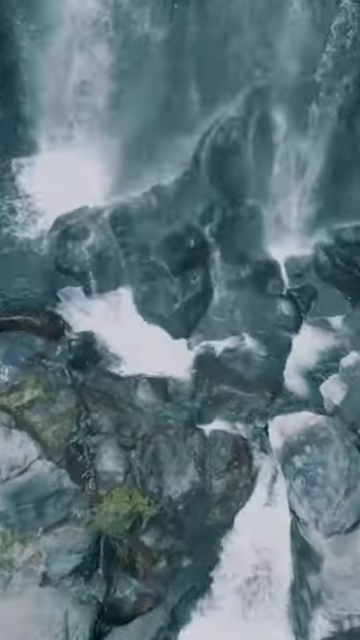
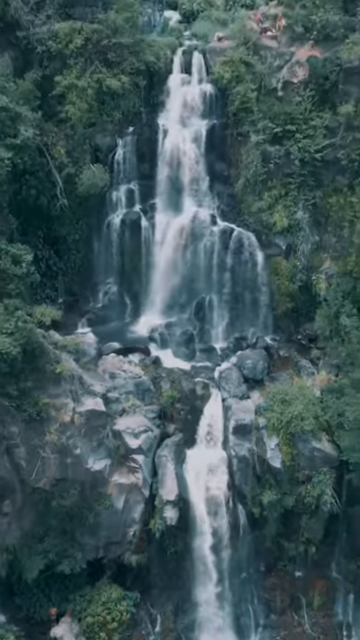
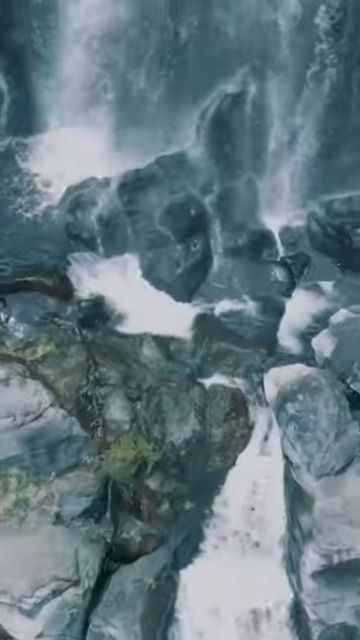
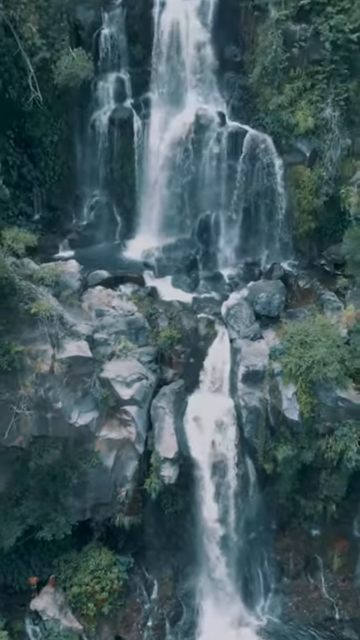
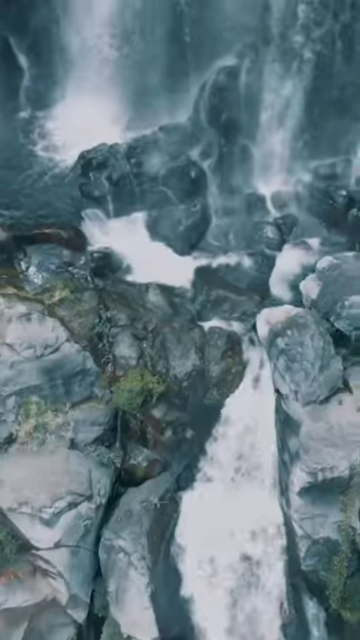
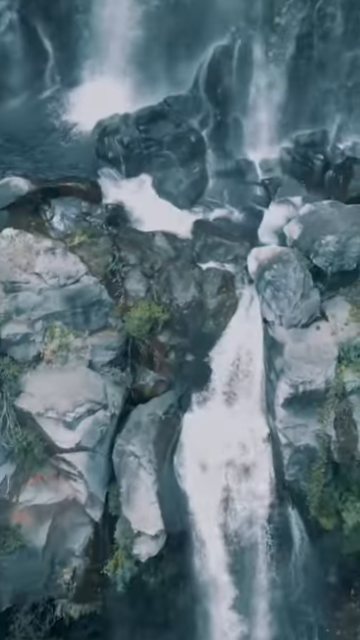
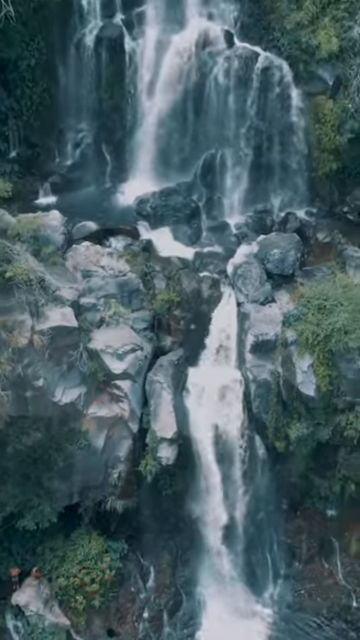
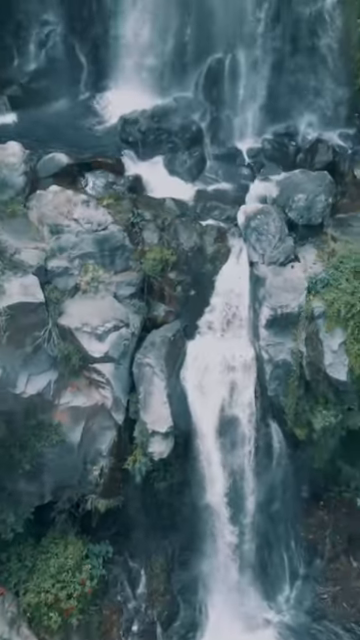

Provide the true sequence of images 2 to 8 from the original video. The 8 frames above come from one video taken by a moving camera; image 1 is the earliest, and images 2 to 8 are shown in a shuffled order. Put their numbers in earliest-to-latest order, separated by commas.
3, 5, 6, 8, 7, 4, 2
